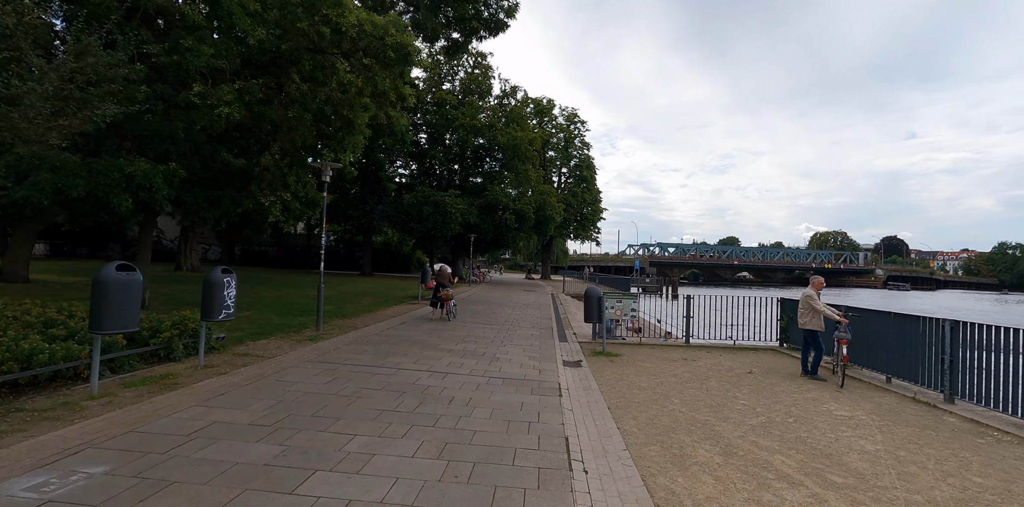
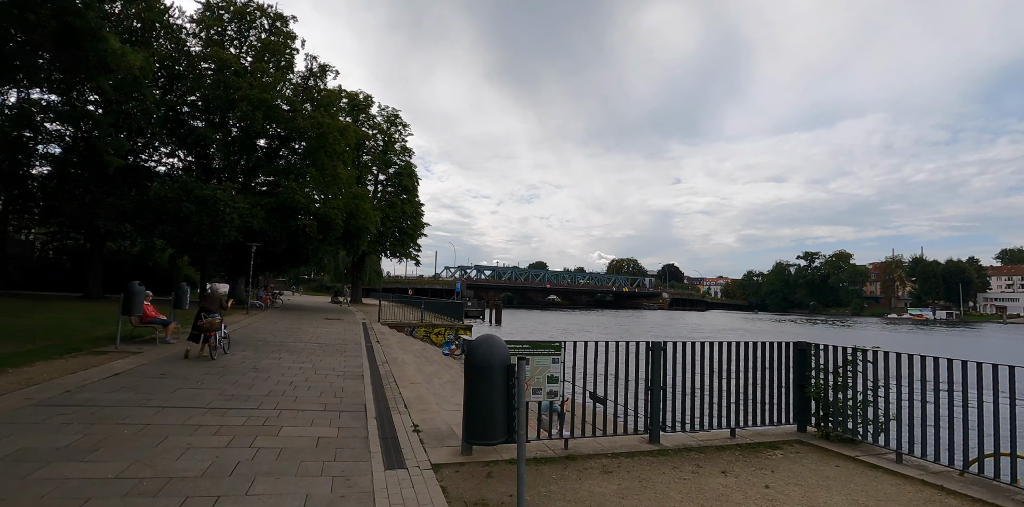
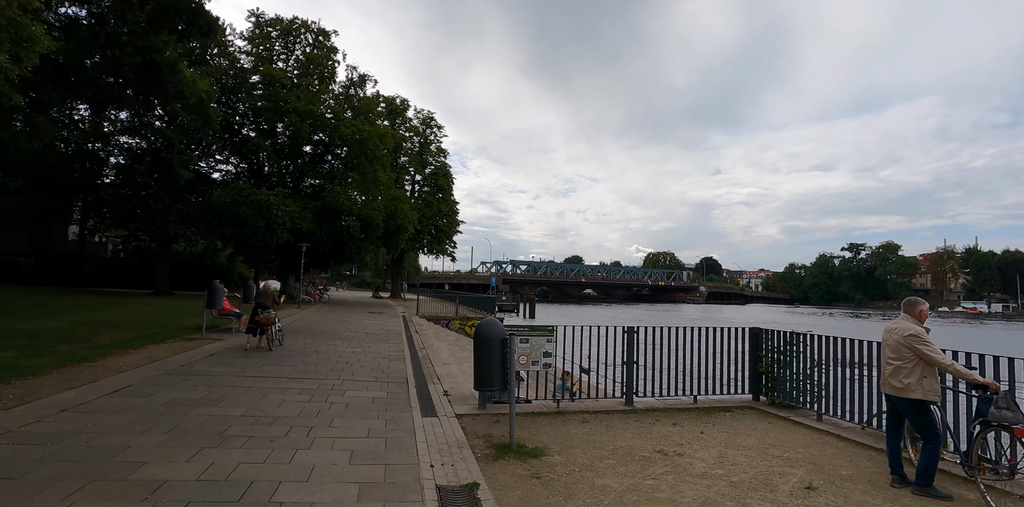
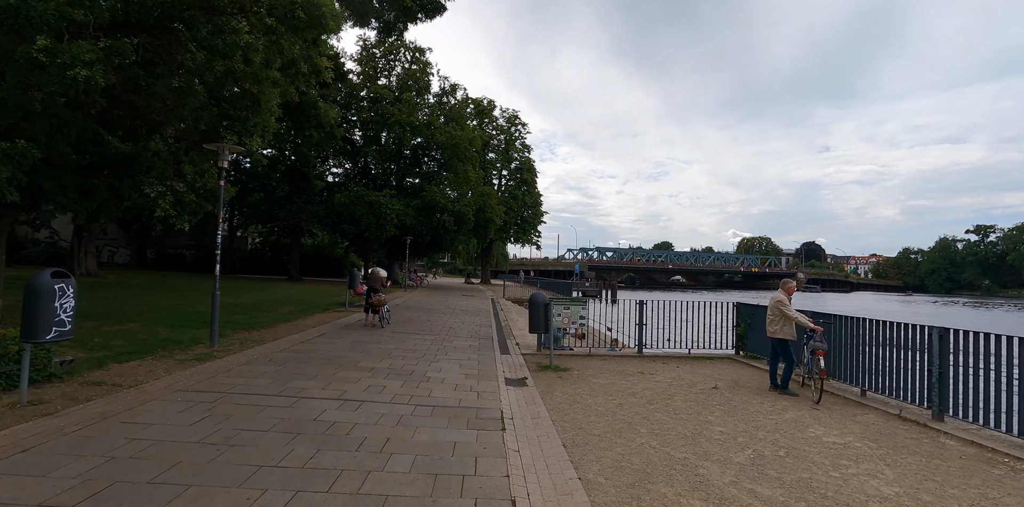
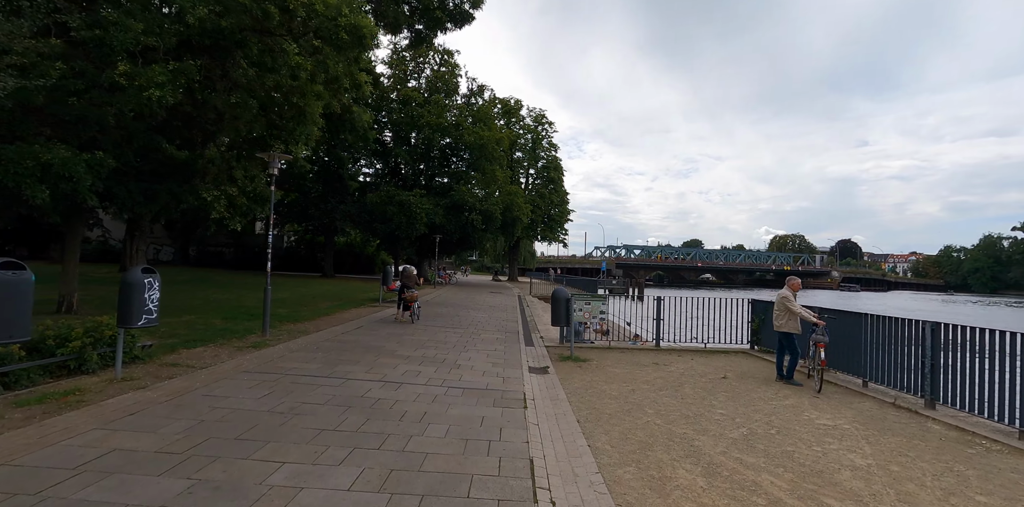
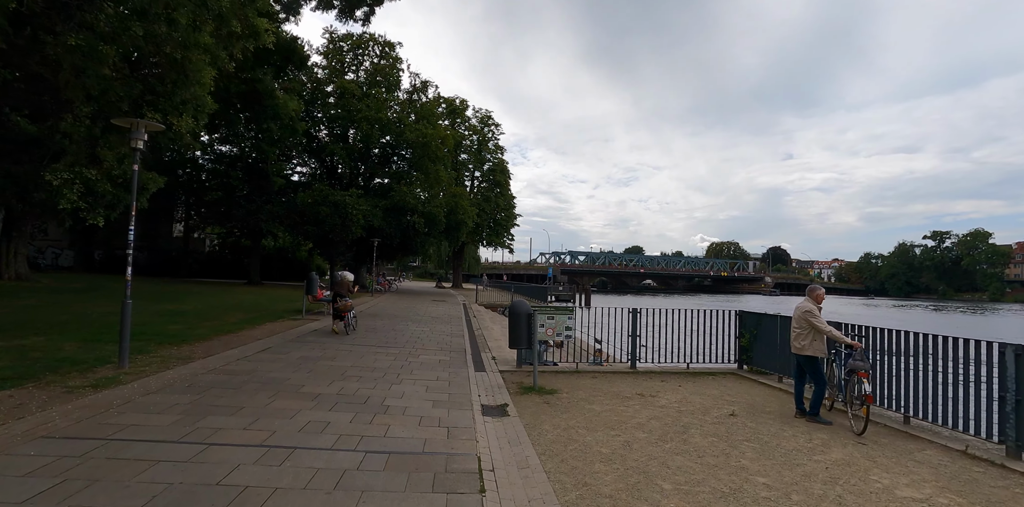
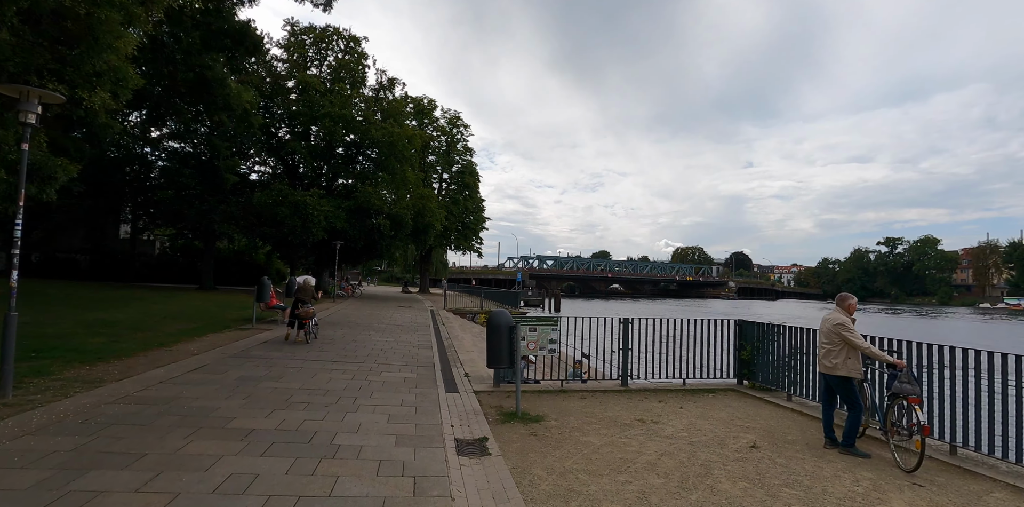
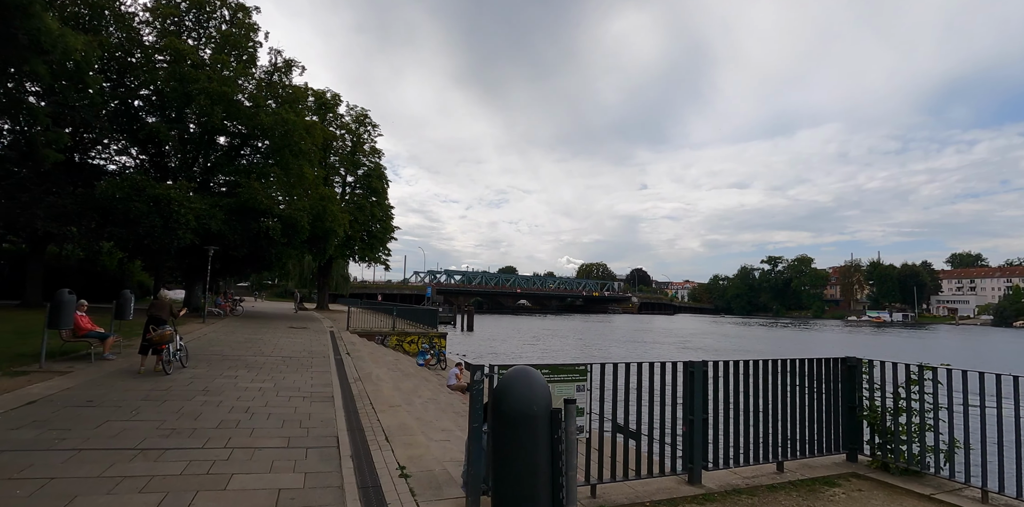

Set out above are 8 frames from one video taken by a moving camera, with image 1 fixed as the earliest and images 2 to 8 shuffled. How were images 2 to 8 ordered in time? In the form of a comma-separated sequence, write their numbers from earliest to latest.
5, 4, 6, 7, 3, 2, 8
